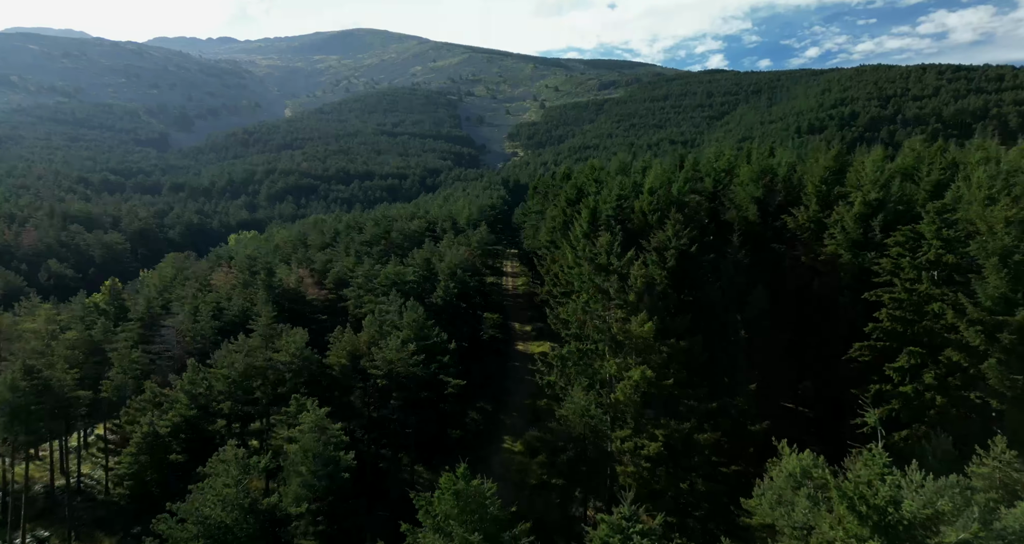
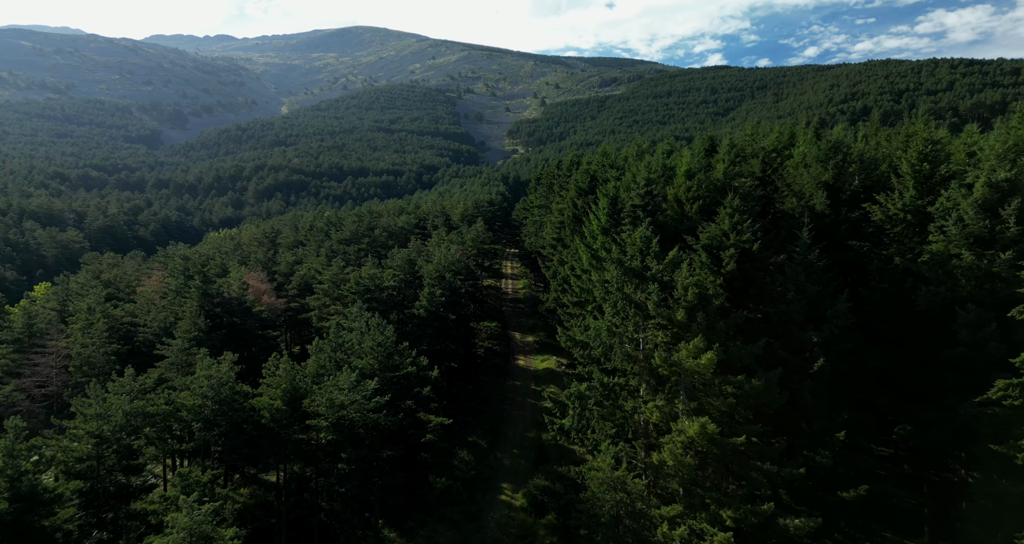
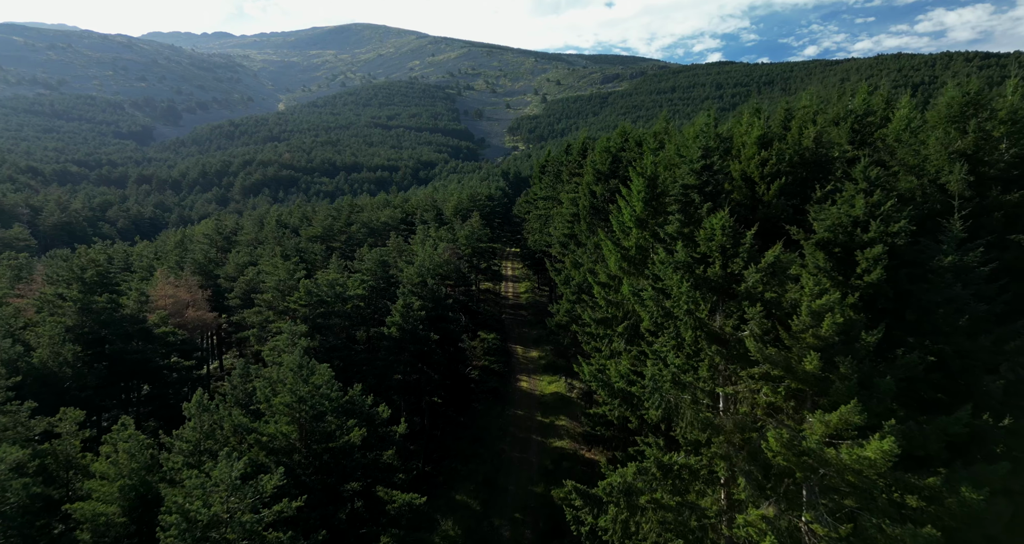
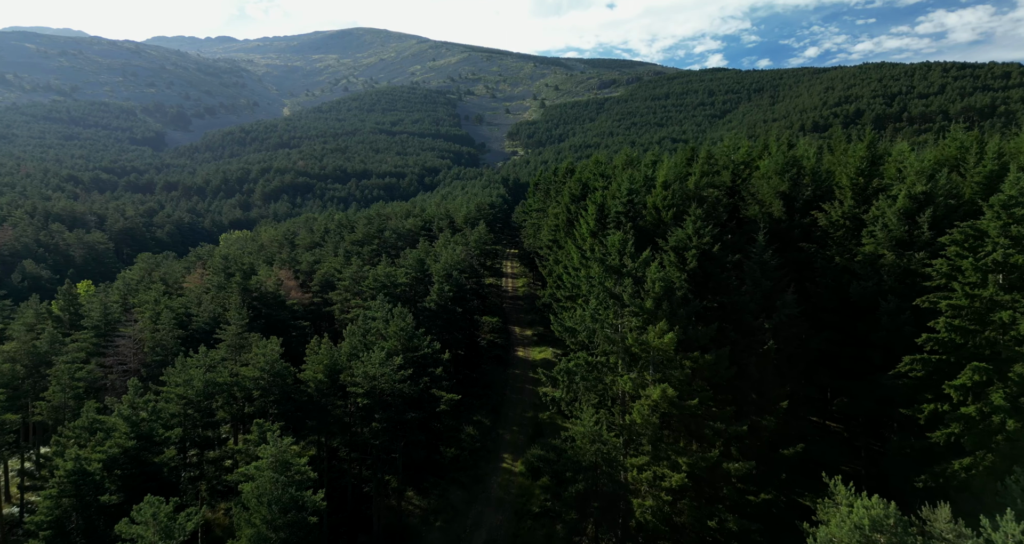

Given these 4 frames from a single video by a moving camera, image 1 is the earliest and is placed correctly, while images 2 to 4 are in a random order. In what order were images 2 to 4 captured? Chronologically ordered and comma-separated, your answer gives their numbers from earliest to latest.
4, 2, 3
